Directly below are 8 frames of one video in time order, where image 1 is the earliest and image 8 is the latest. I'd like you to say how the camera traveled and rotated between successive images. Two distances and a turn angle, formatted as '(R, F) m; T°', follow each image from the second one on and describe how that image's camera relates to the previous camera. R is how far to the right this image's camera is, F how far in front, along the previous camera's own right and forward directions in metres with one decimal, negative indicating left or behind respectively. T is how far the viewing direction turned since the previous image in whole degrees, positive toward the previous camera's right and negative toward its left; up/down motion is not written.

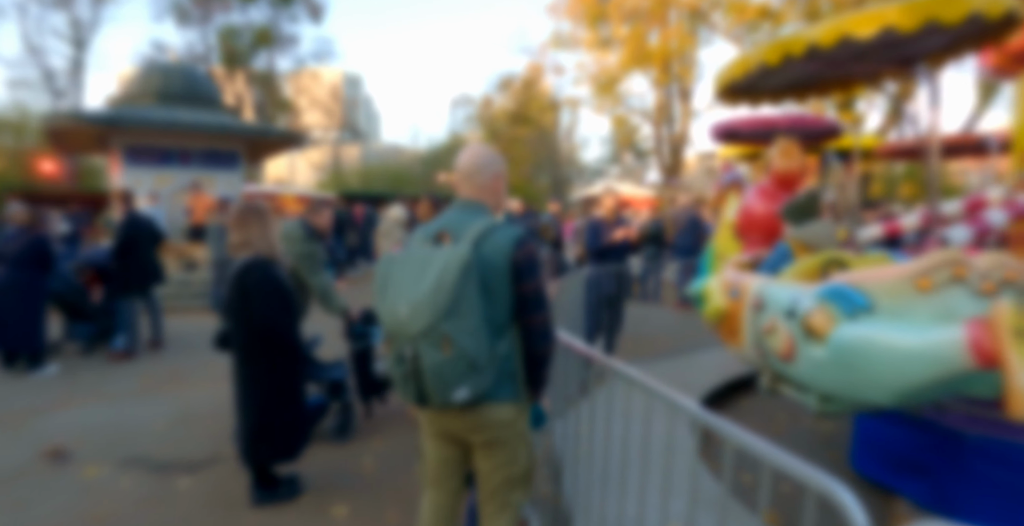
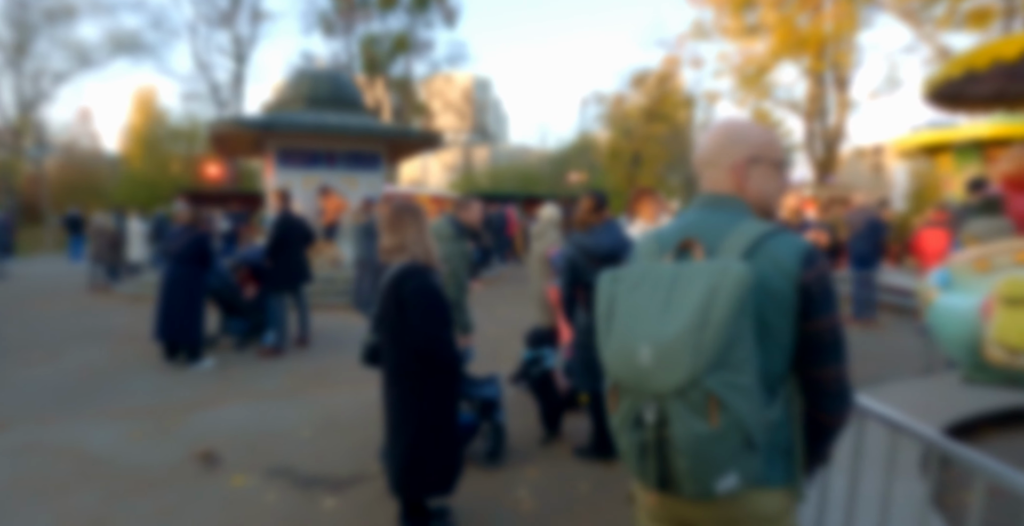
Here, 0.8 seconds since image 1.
(-0.5, +0.7) m; -11°
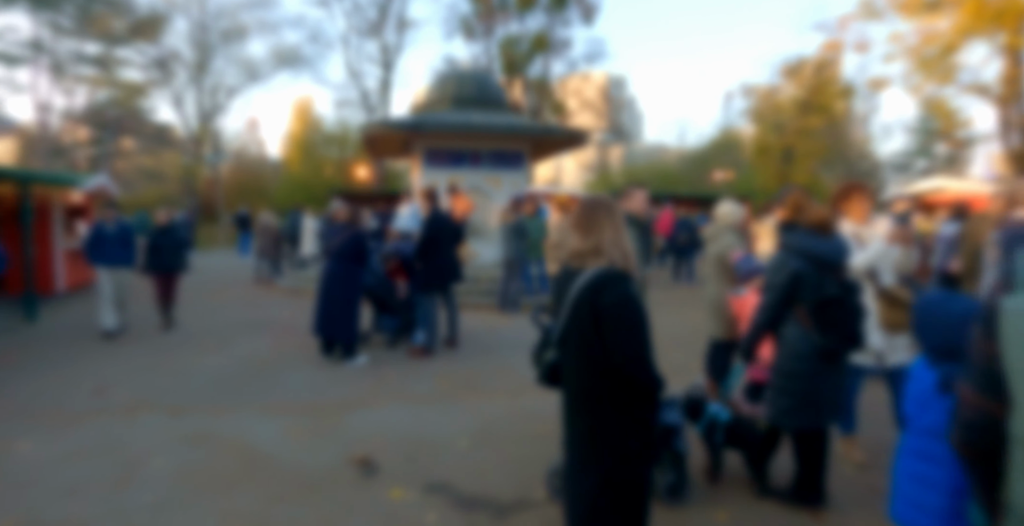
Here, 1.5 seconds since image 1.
(-0.4, +0.5) m; -12°
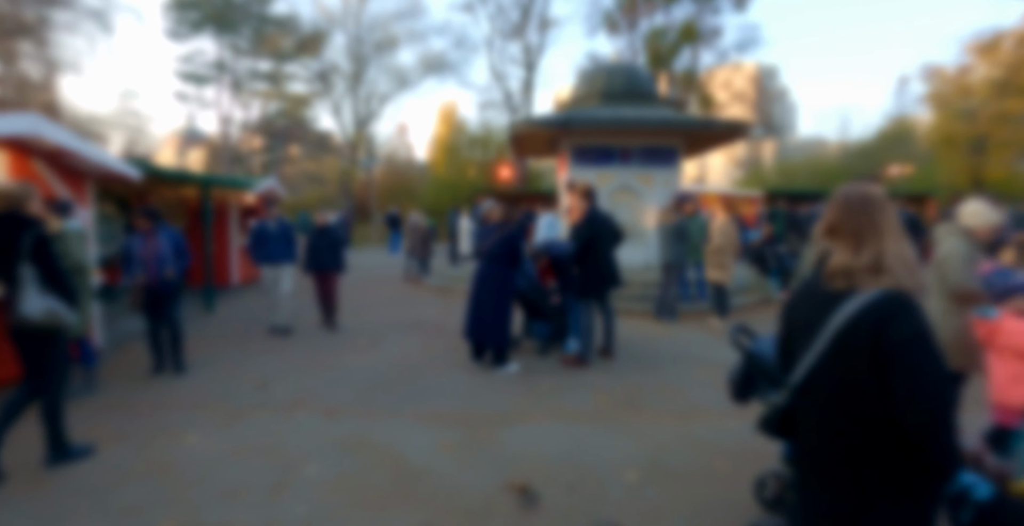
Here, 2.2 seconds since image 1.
(-0.3, +0.5) m; -12°
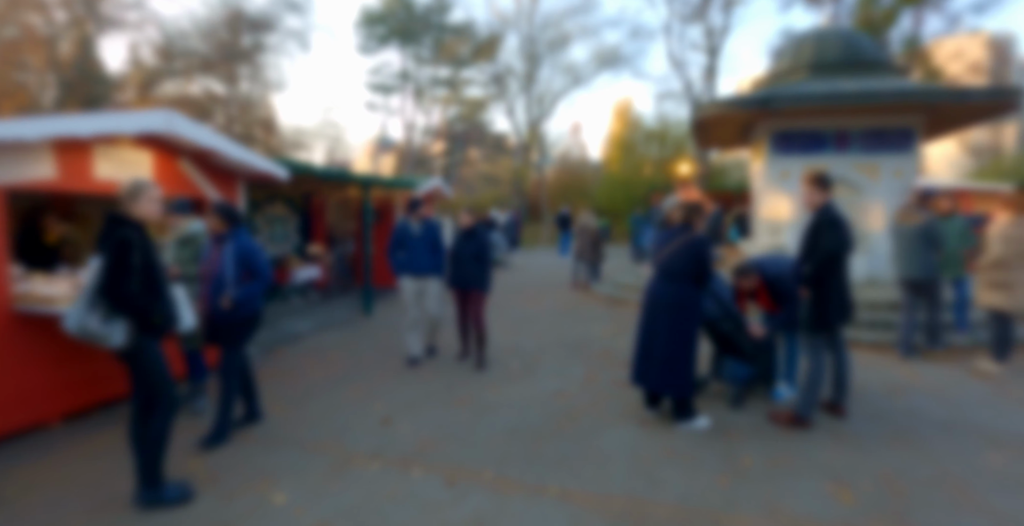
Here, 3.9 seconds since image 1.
(-0.1, +1.5) m; -16°
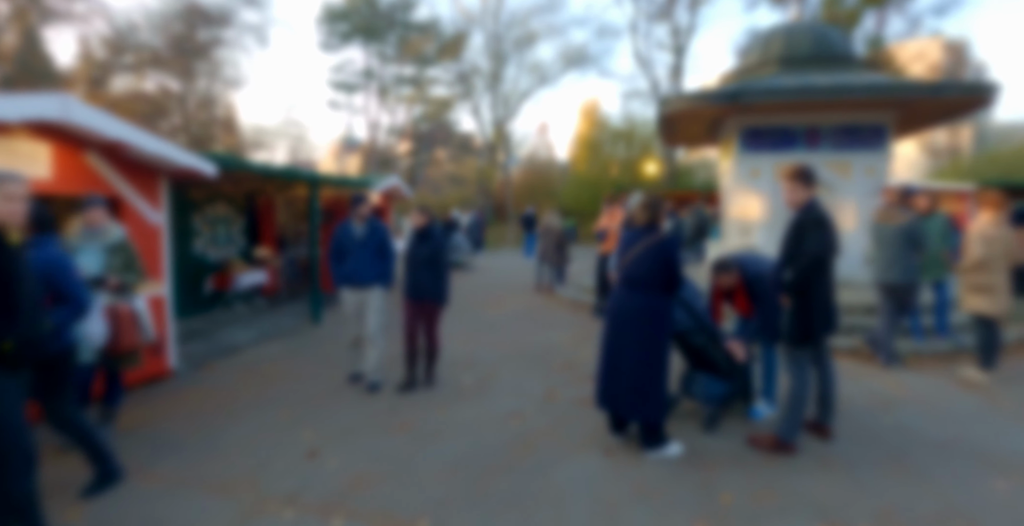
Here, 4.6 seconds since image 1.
(+0.2, +0.6) m; +3°
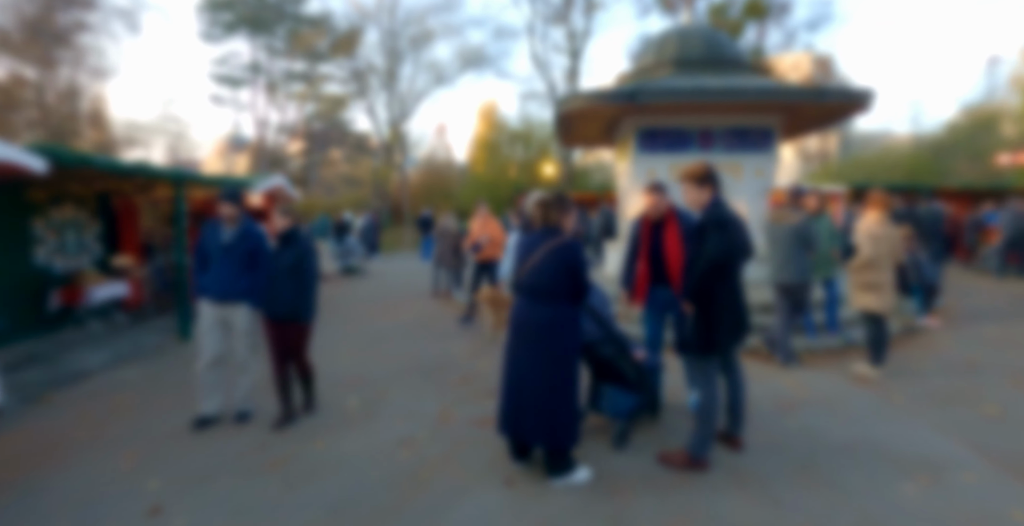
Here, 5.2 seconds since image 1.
(+0.1, +0.5) m; +9°
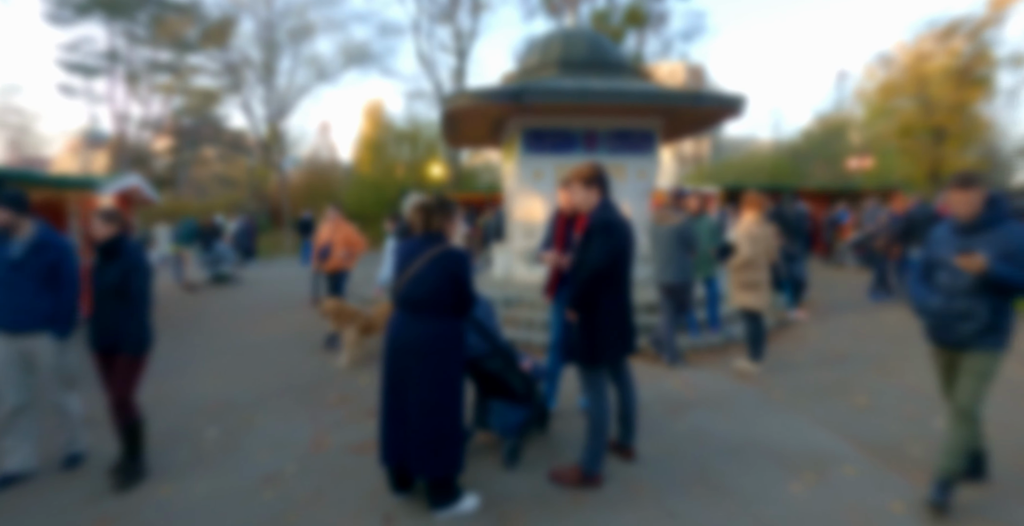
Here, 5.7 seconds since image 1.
(+0.1, +0.3) m; +10°
